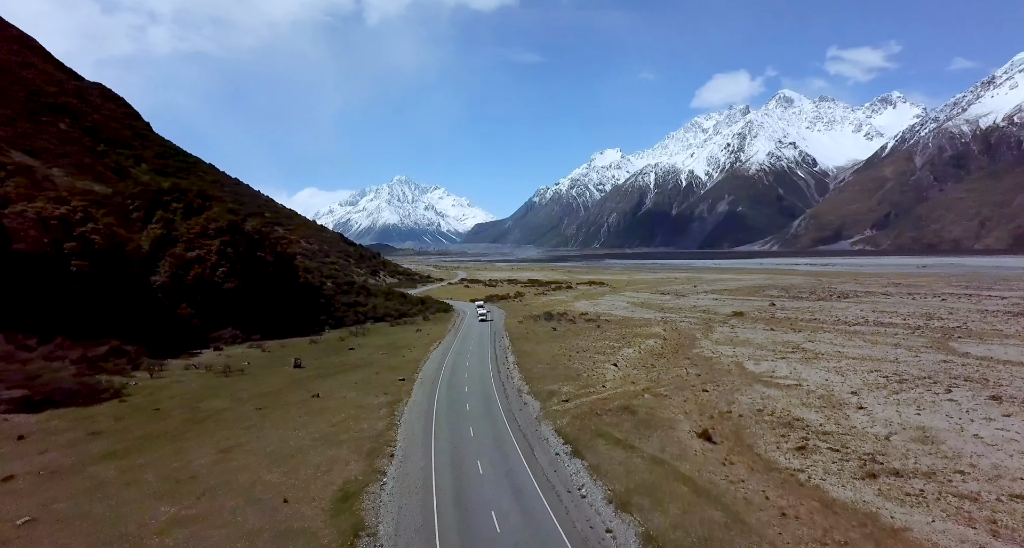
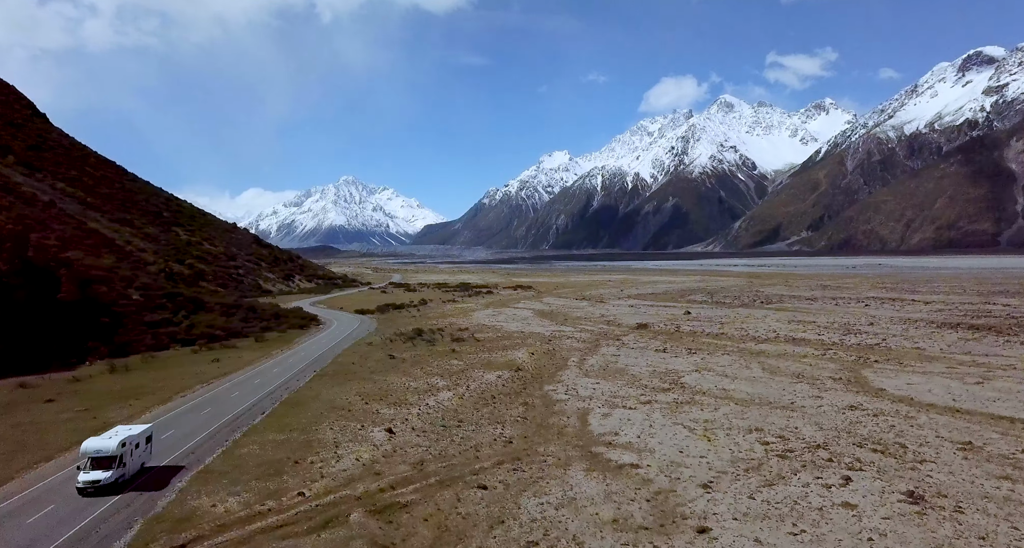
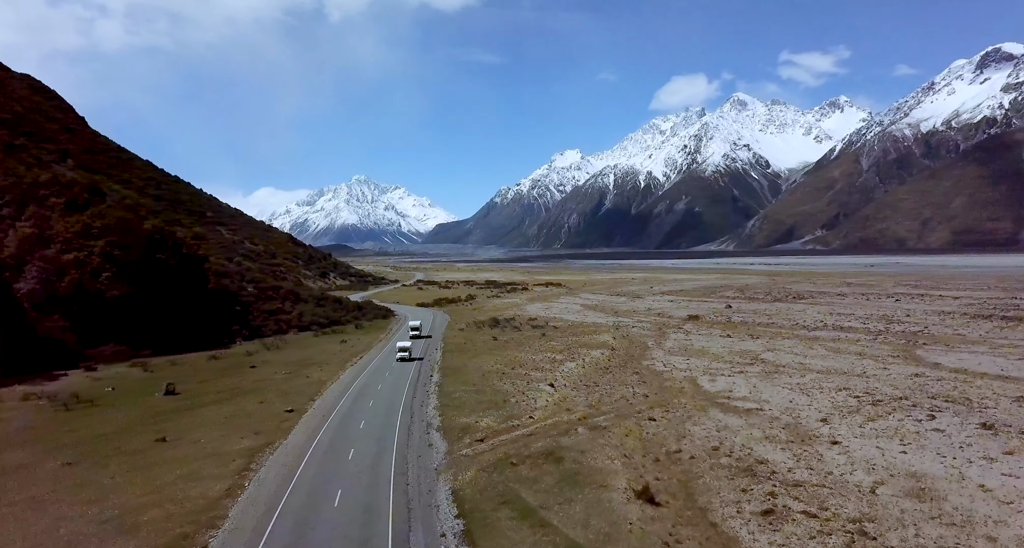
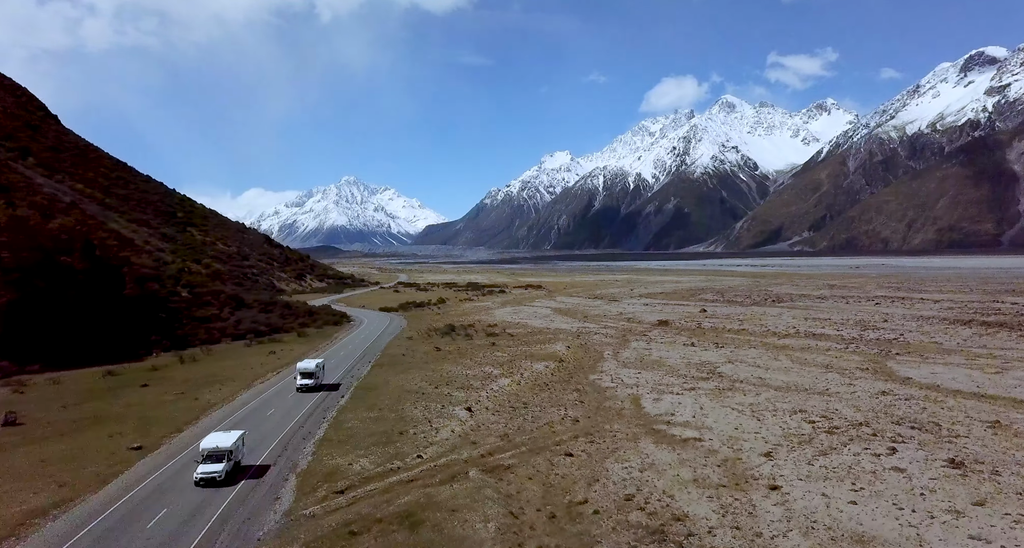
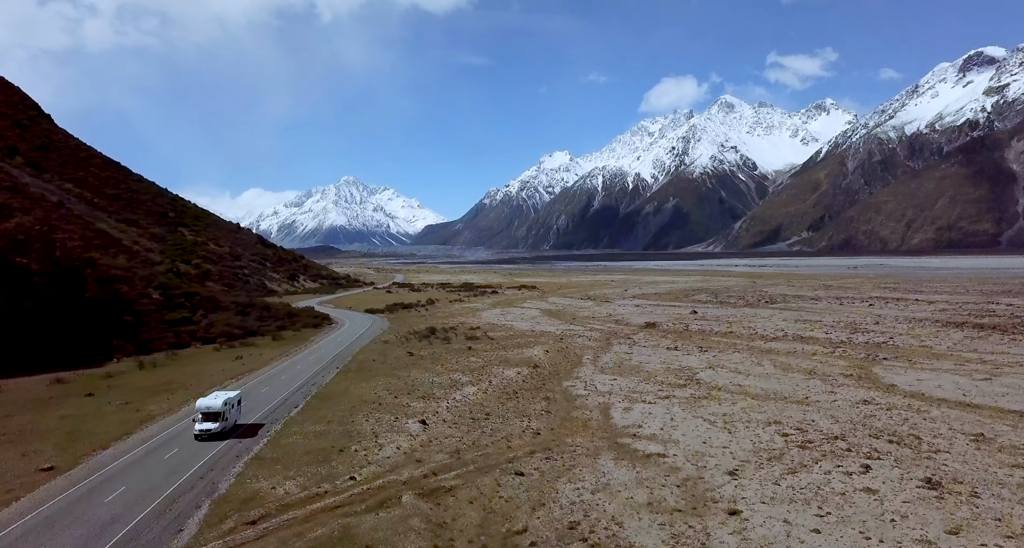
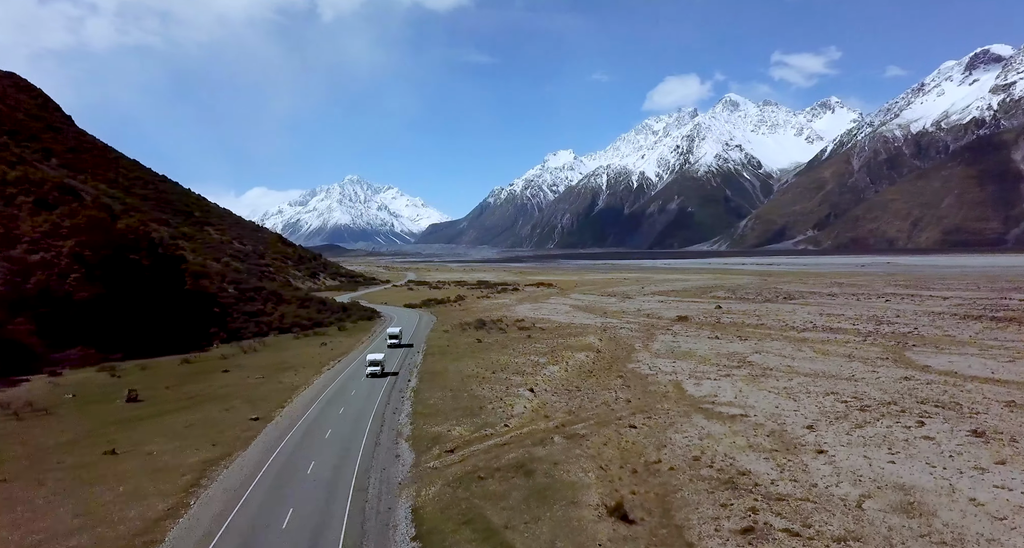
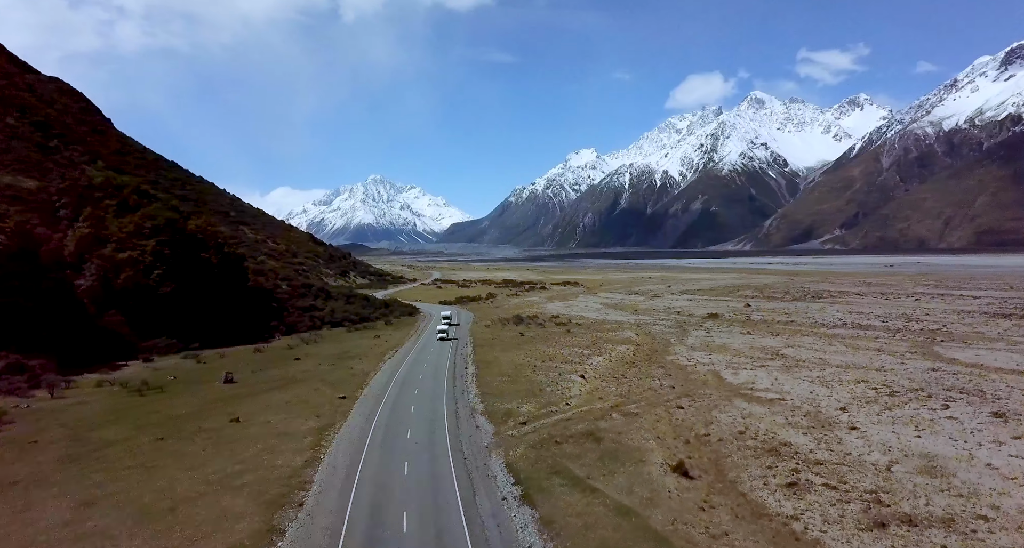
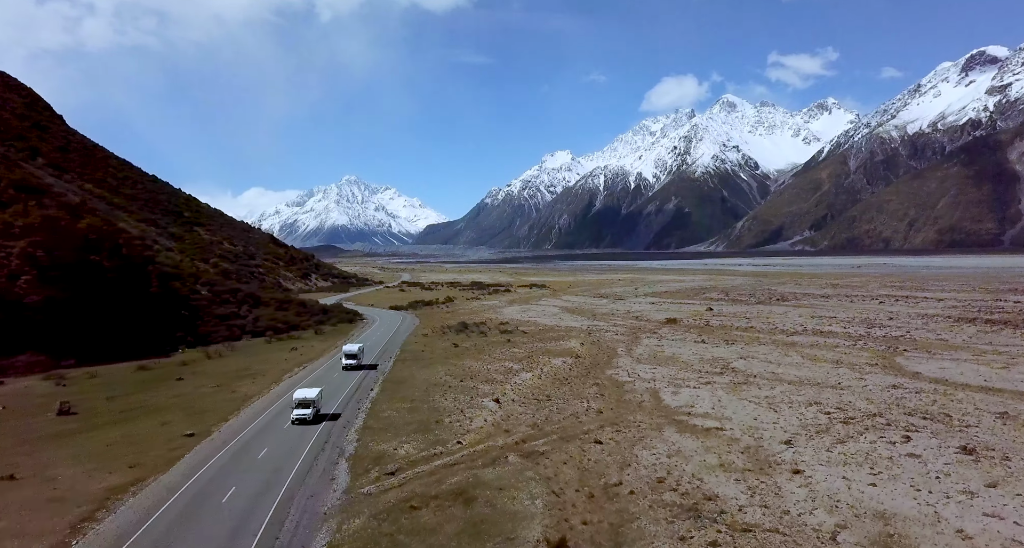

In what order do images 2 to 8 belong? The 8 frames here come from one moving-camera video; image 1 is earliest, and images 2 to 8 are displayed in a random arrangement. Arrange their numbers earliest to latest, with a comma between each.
7, 3, 6, 8, 4, 5, 2
